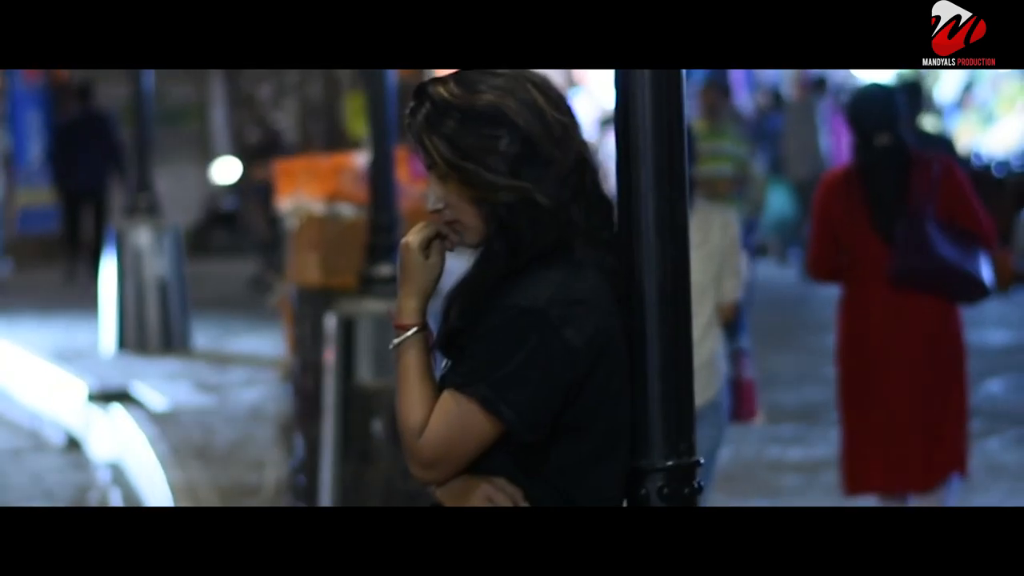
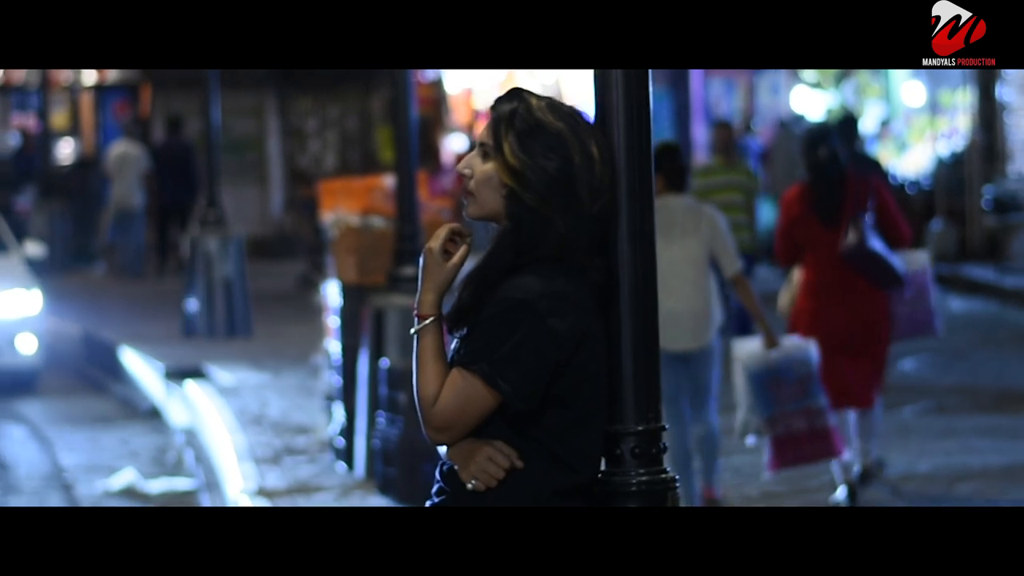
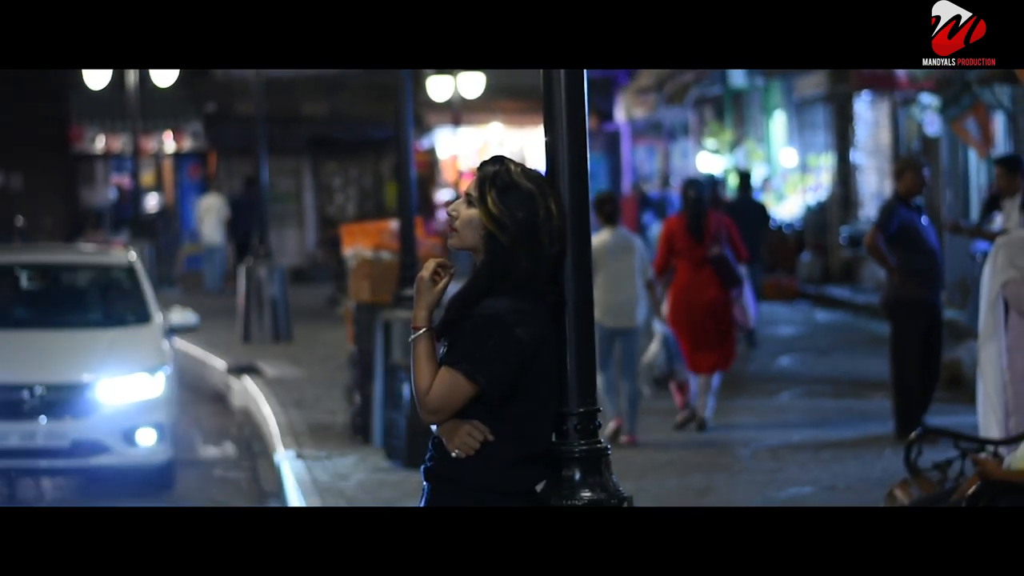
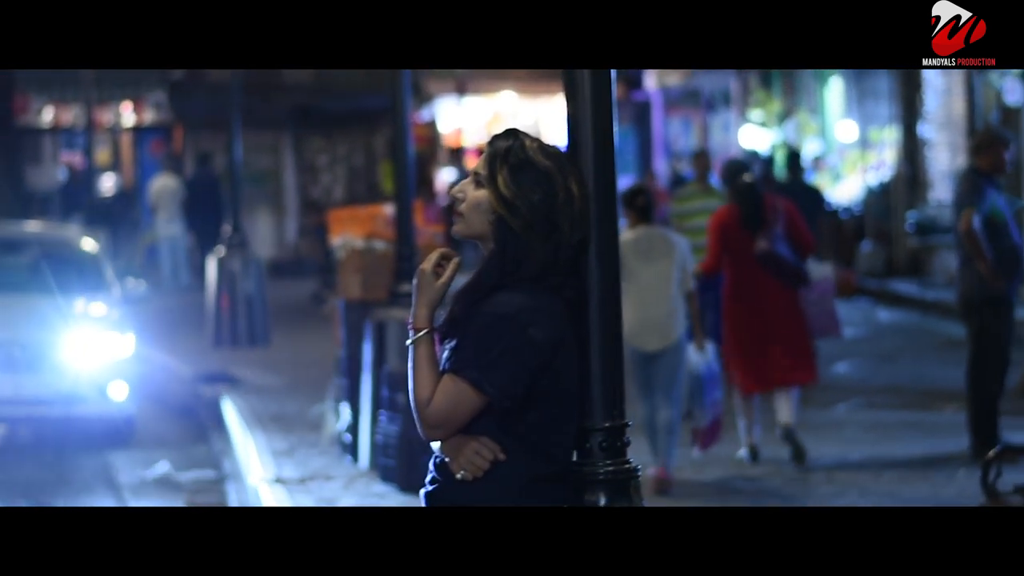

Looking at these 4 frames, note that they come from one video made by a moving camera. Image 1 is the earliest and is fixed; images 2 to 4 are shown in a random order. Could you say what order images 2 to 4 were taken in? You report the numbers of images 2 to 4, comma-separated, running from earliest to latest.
2, 4, 3
